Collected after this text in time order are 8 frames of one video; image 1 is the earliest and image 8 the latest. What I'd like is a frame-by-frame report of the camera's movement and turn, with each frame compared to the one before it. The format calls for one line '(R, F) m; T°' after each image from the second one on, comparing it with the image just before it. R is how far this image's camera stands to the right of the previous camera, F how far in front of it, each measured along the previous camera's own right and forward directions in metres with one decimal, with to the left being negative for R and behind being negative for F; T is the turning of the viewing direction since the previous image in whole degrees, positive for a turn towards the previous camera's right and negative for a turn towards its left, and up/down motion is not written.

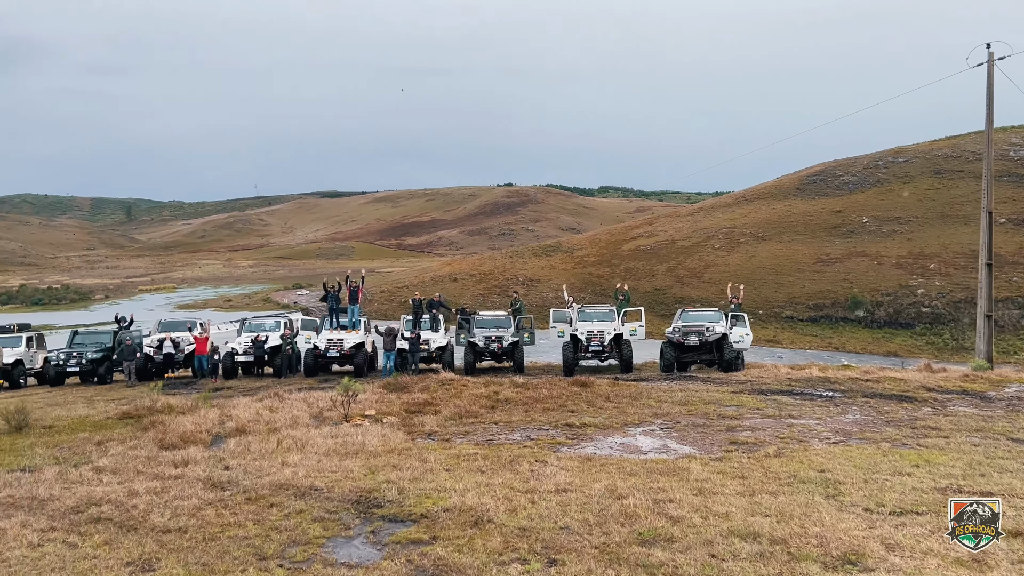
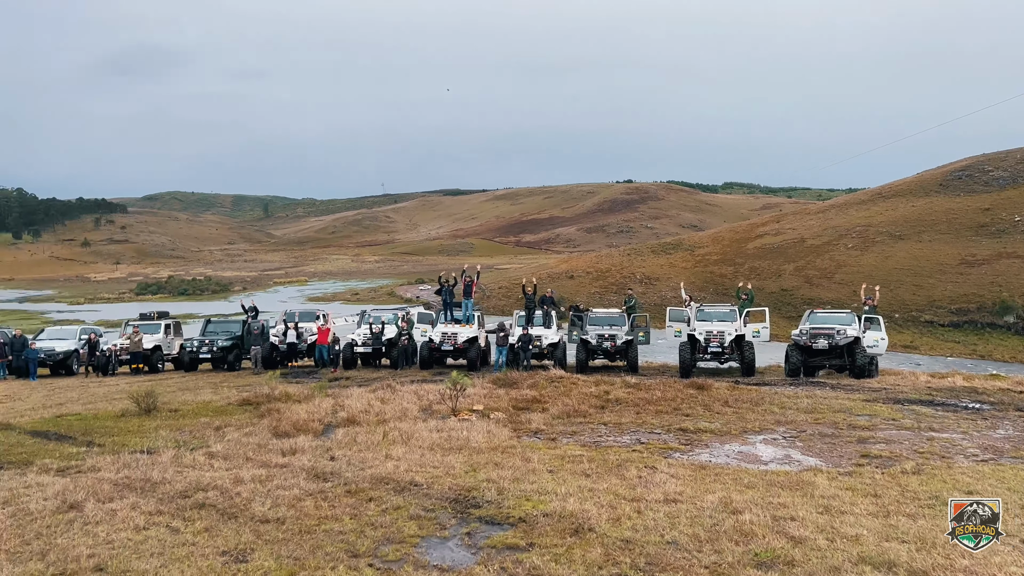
(+0.1, +0.4) m; -8°
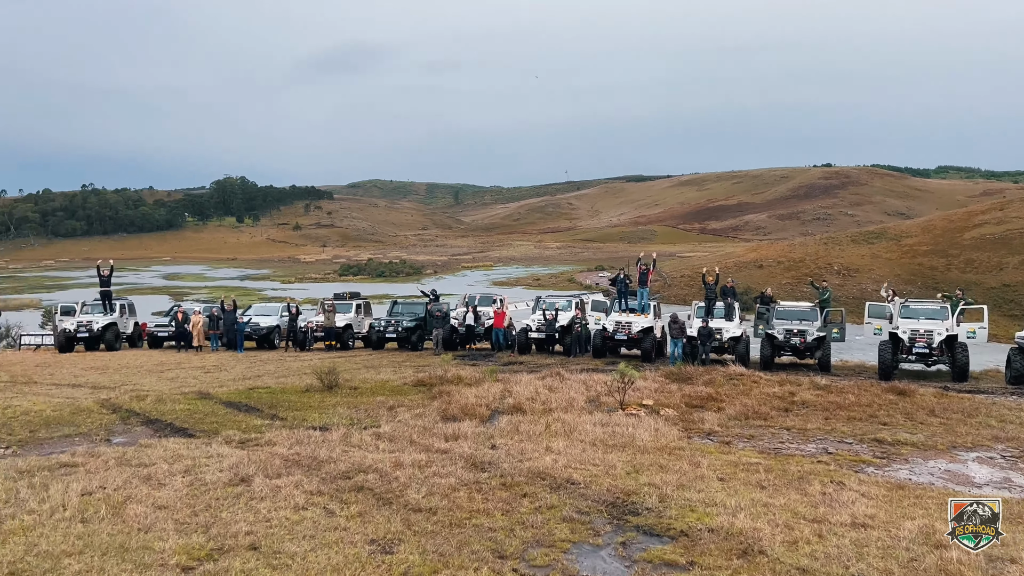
(+0.1, +0.4) m; -13°
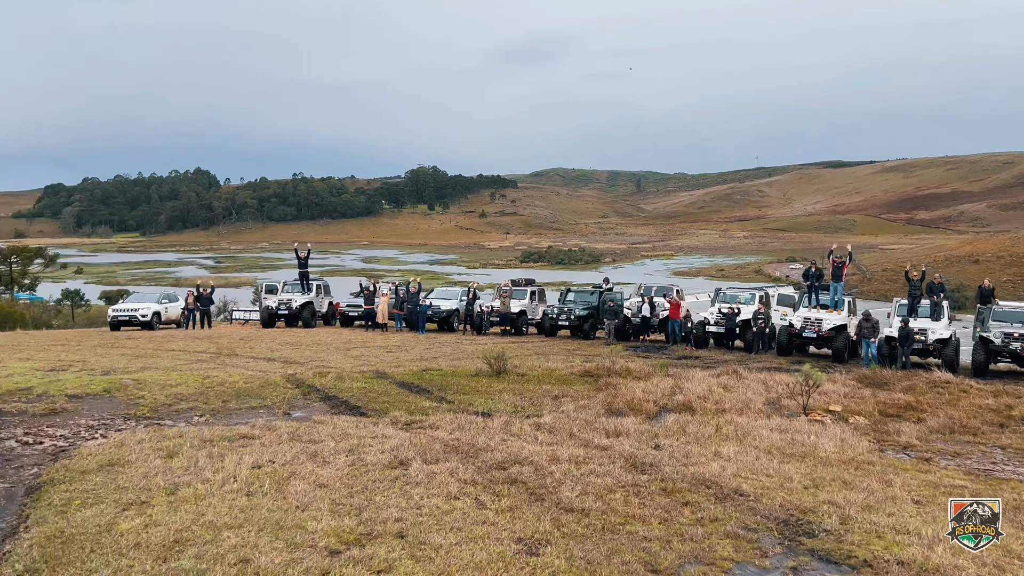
(+0.1, +0.3) m; -13°
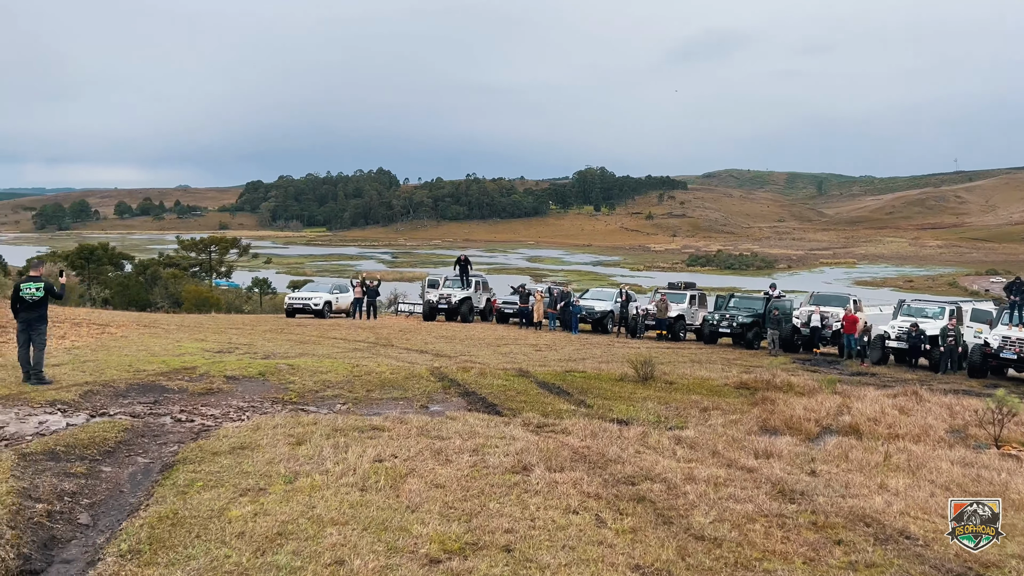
(+0.2, +0.4) m; -12°
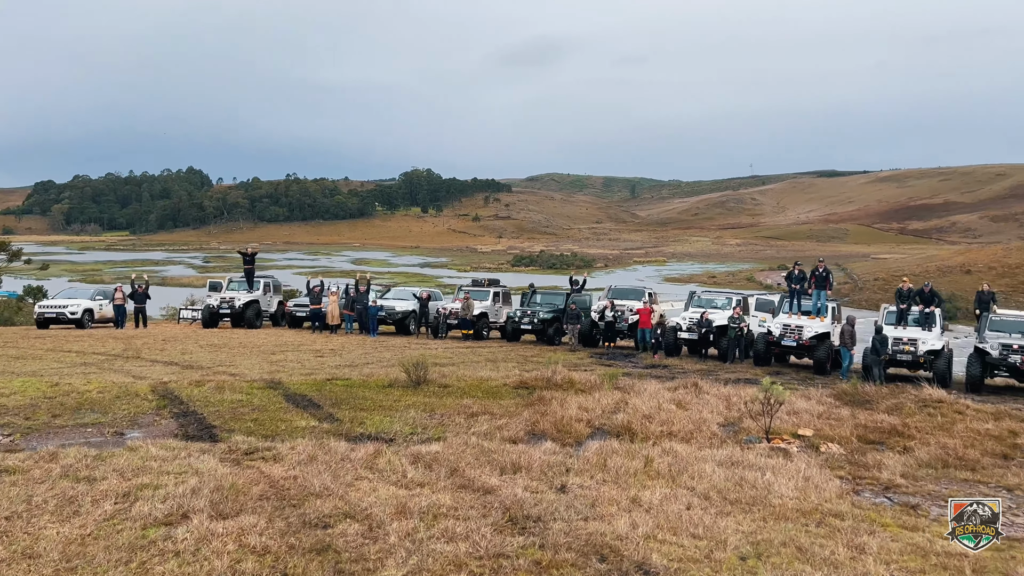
(+1.0, +1.2) m; +12°
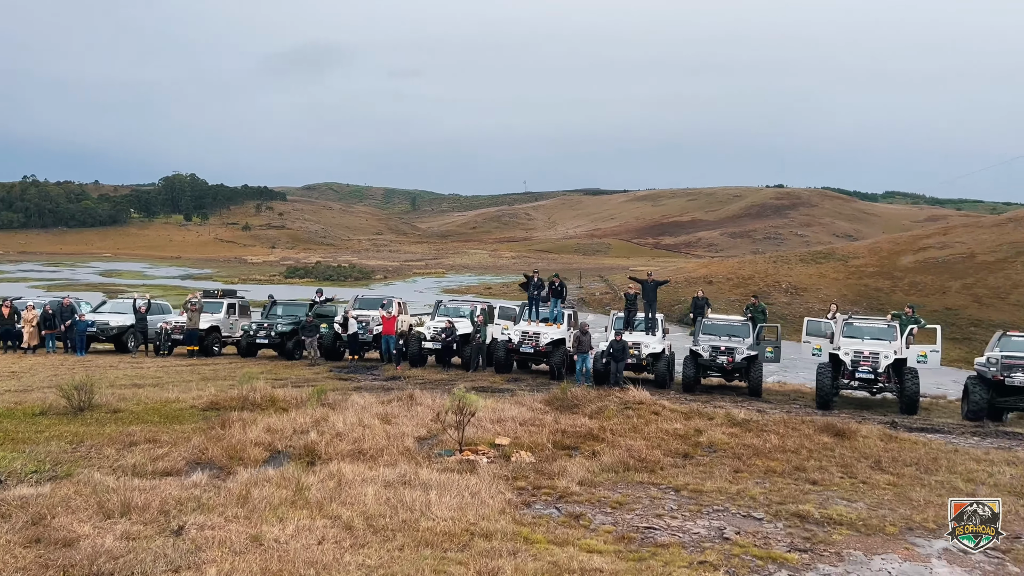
(+1.0, +0.6) m; +15°
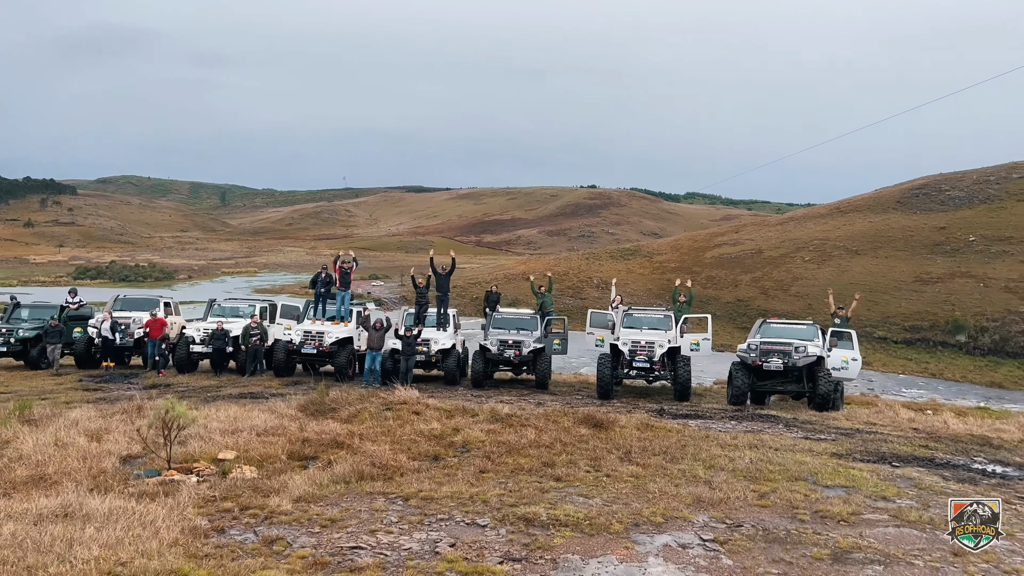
(+0.9, +0.6) m; +12°
